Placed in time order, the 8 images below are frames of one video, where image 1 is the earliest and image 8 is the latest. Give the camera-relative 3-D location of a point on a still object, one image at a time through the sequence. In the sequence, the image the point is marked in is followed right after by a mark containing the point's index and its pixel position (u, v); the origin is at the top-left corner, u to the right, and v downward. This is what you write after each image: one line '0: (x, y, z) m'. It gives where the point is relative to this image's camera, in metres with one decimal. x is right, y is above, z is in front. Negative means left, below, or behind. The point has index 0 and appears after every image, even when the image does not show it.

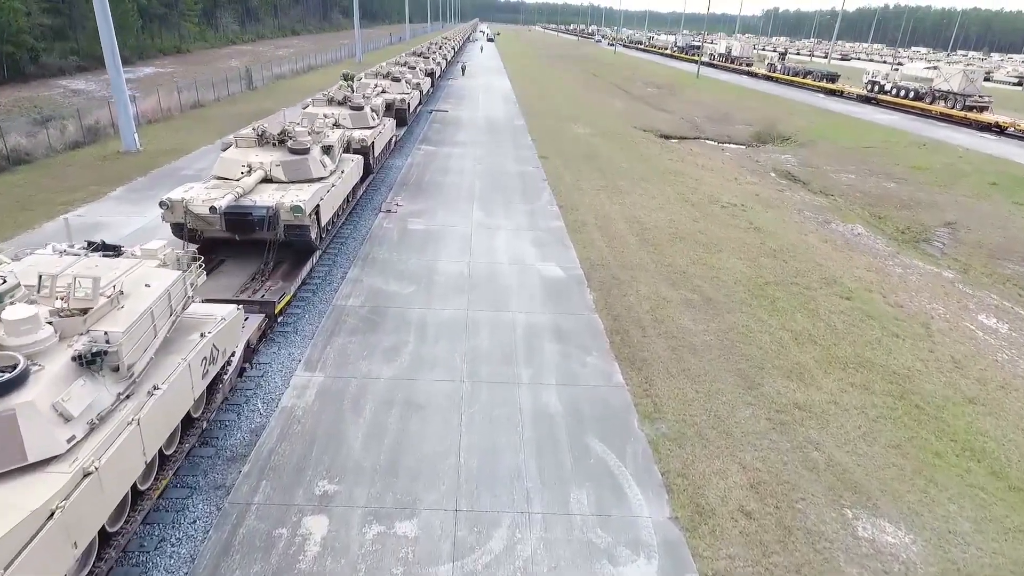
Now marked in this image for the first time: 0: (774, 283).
0: (+5.3, +0.1, +12.9) m
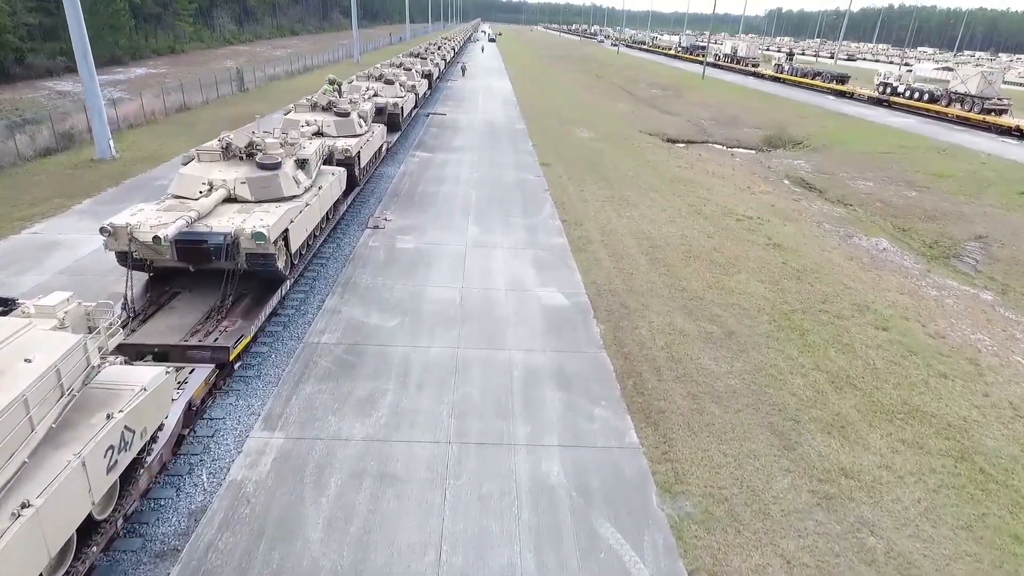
0: (+5.3, -0.4, +11.5) m
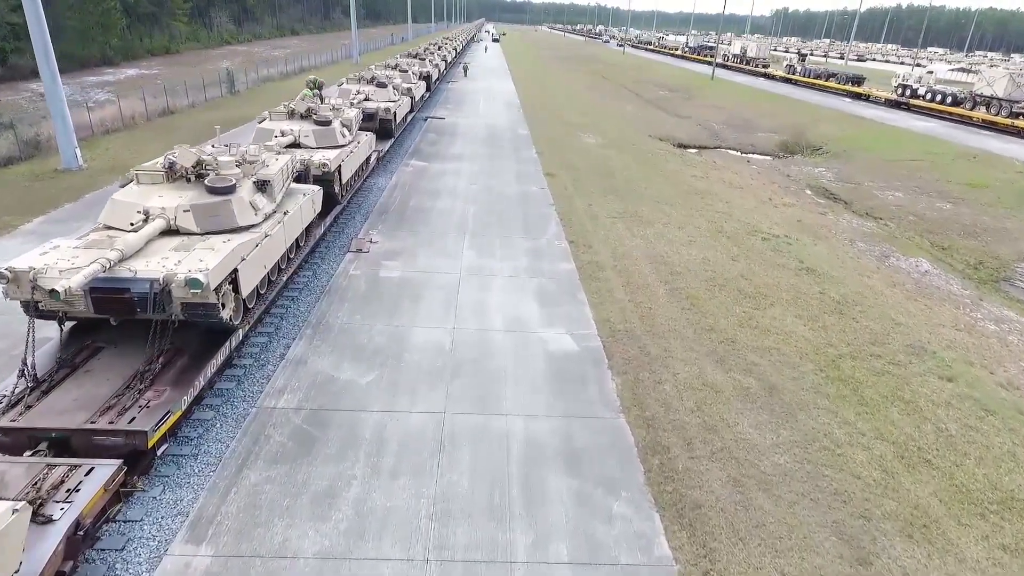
0: (+5.2, -1.1, +9.9) m
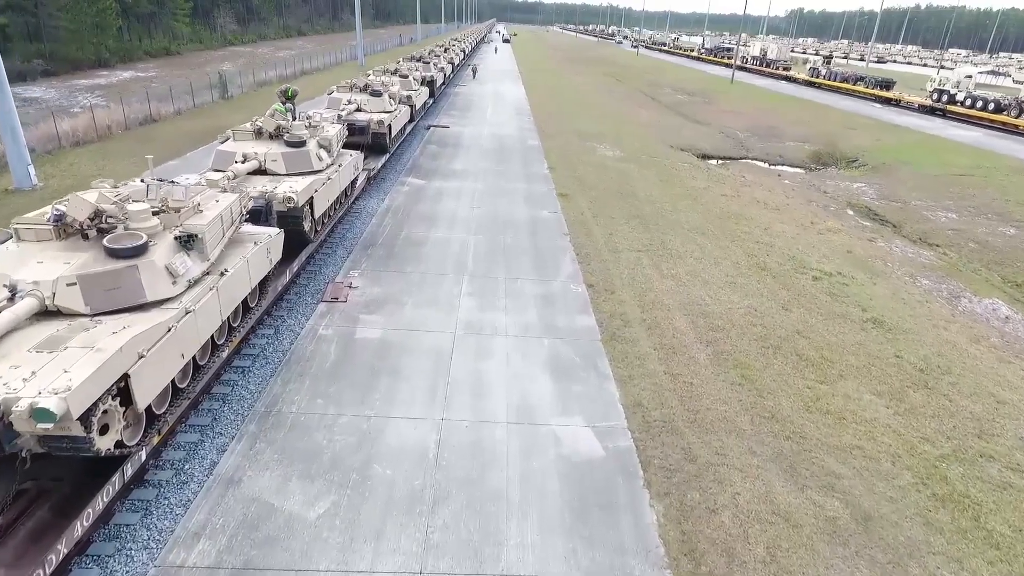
0: (+5.3, -2.1, +7.6) m
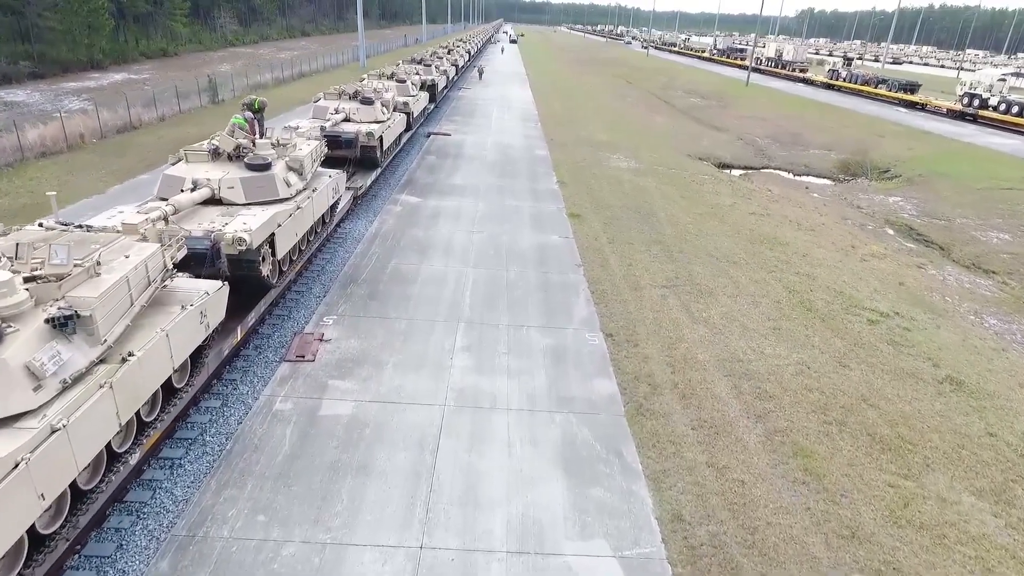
0: (+5.3, -2.8, +5.7) m
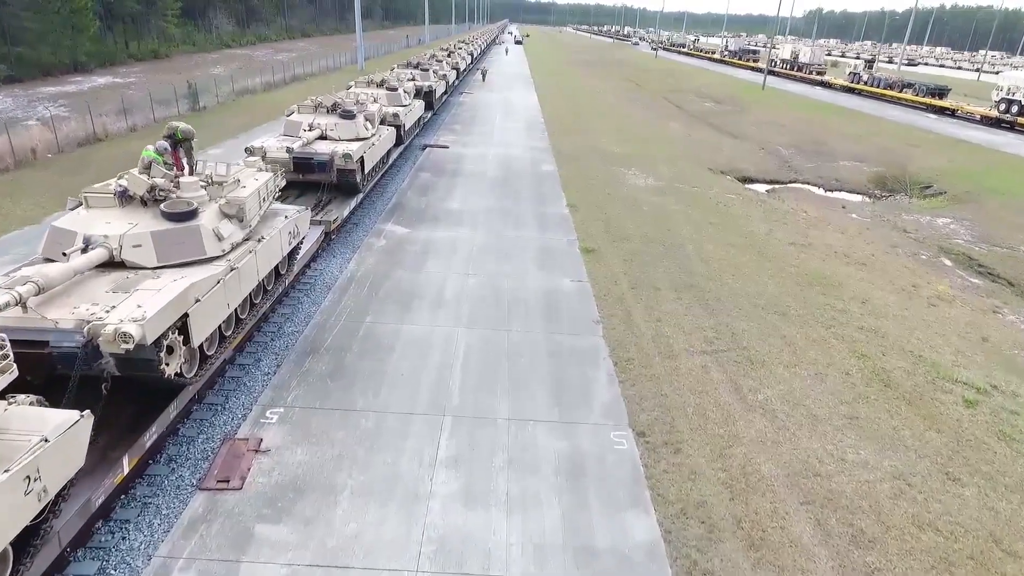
0: (+5.3, -3.9, +3.3) m
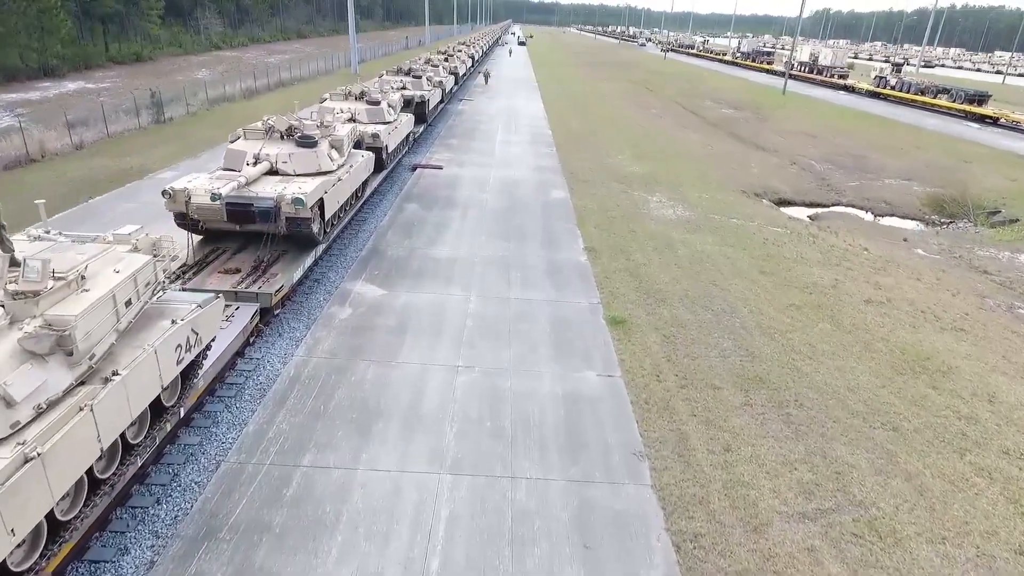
0: (+5.3, -5.2, +0.1) m
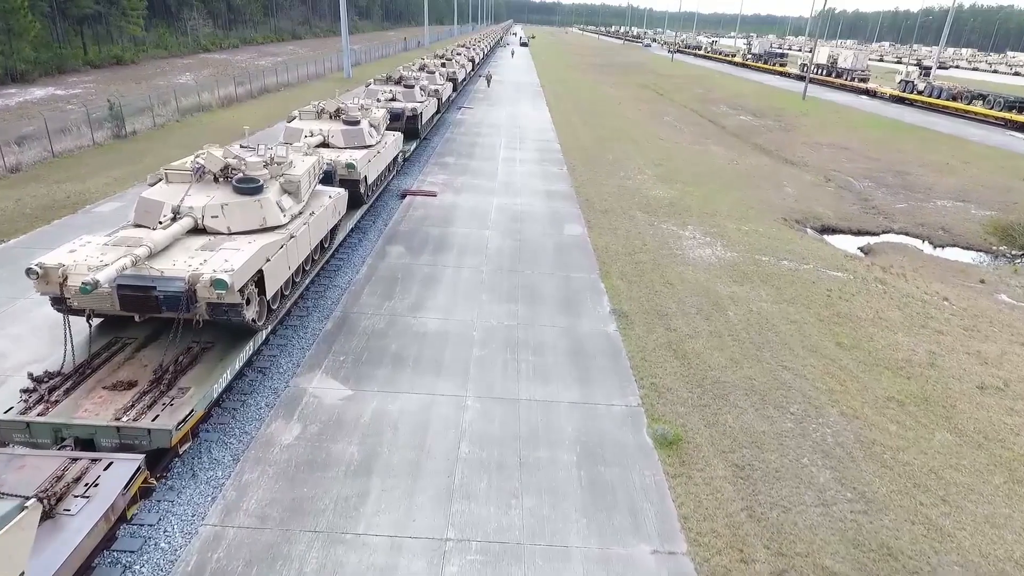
0: (+5.4, -6.4, -2.7) m
